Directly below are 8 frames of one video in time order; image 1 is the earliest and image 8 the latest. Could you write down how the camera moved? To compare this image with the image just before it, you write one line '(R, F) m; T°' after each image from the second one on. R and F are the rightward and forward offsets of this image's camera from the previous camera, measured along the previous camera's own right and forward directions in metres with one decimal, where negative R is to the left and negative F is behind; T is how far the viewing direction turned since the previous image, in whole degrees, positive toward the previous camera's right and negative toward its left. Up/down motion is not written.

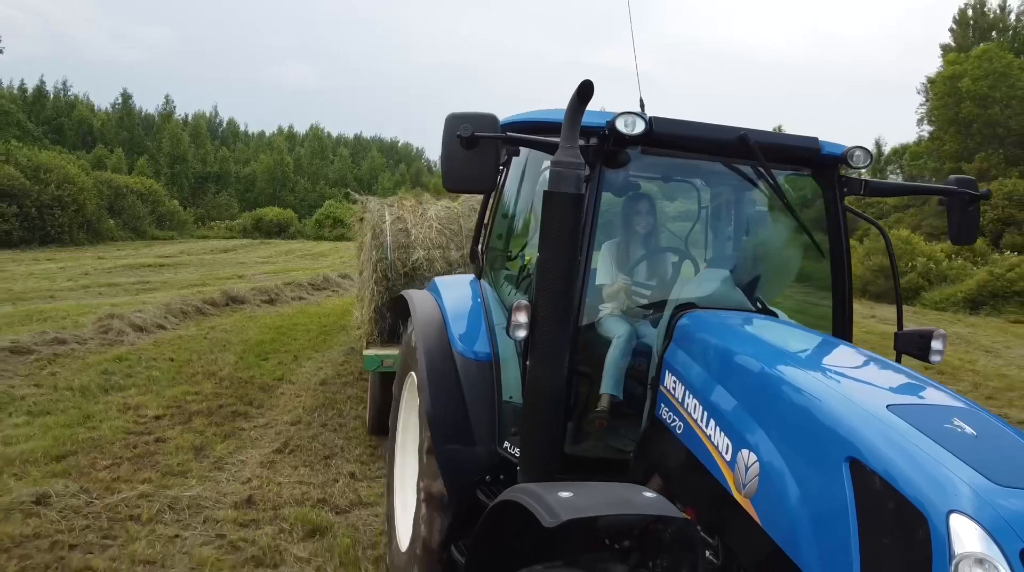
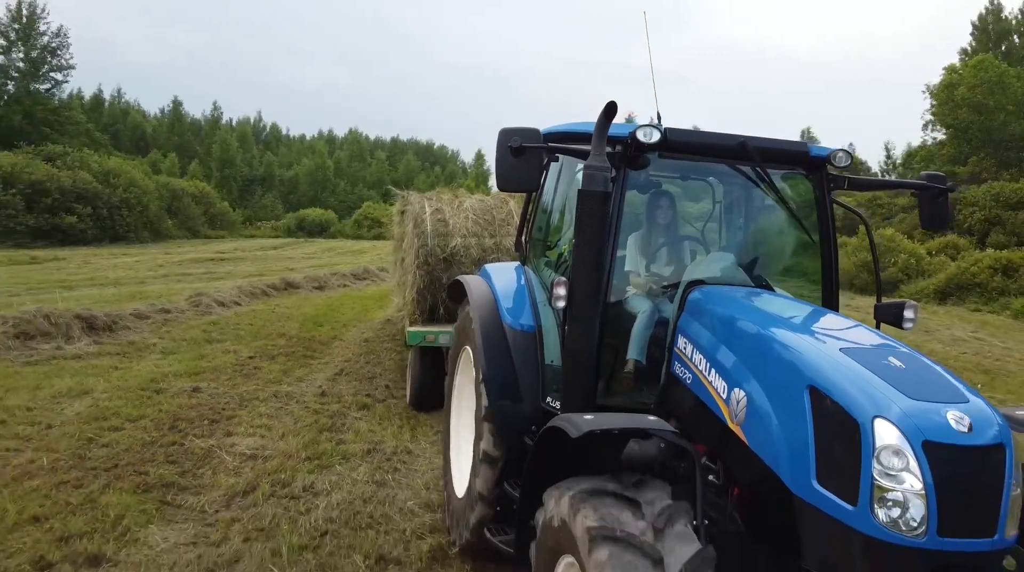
(+0.4, -2.1) m; -3°
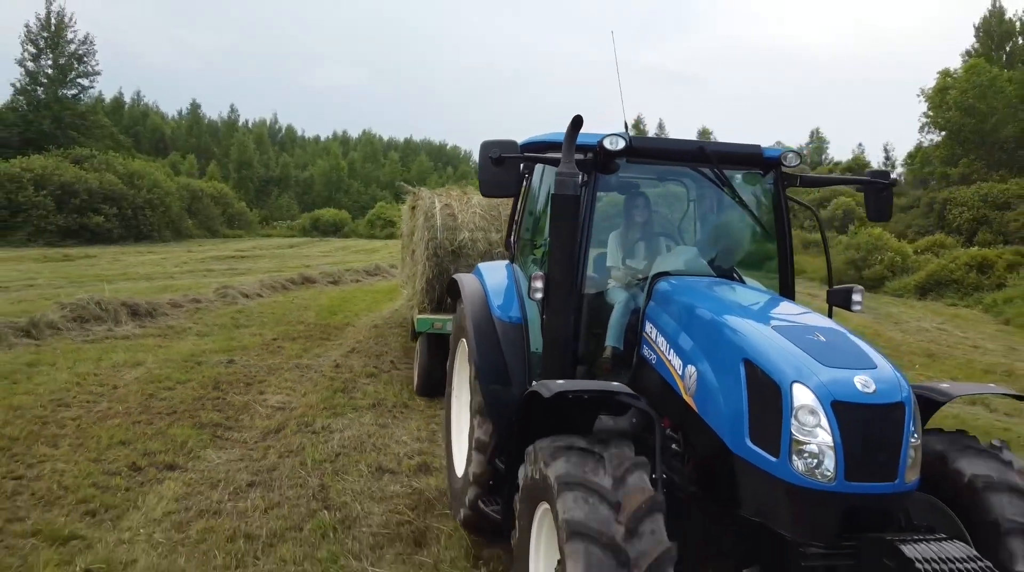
(+0.2, -1.0) m; -1°
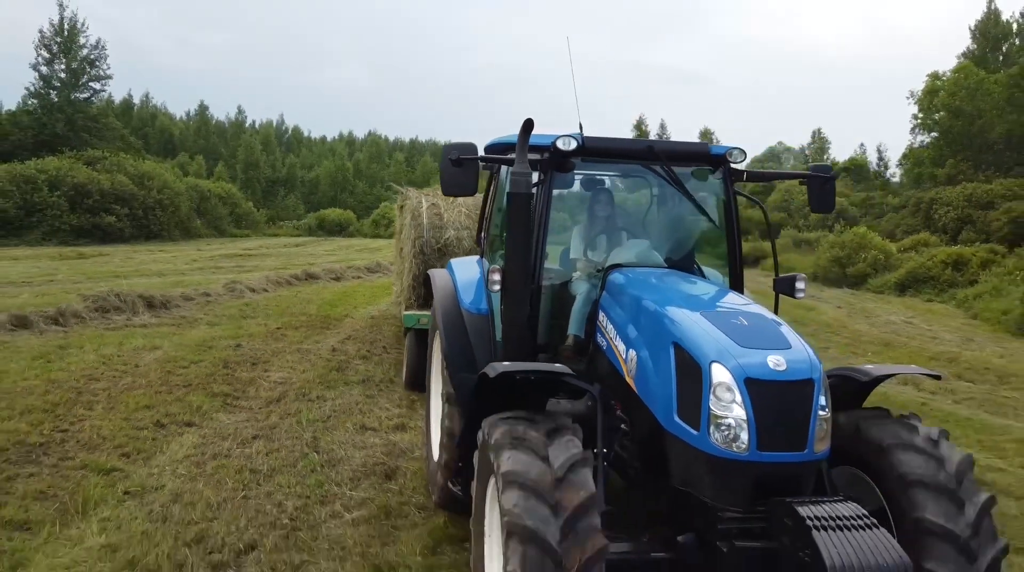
(+0.3, -0.8) m; 0°
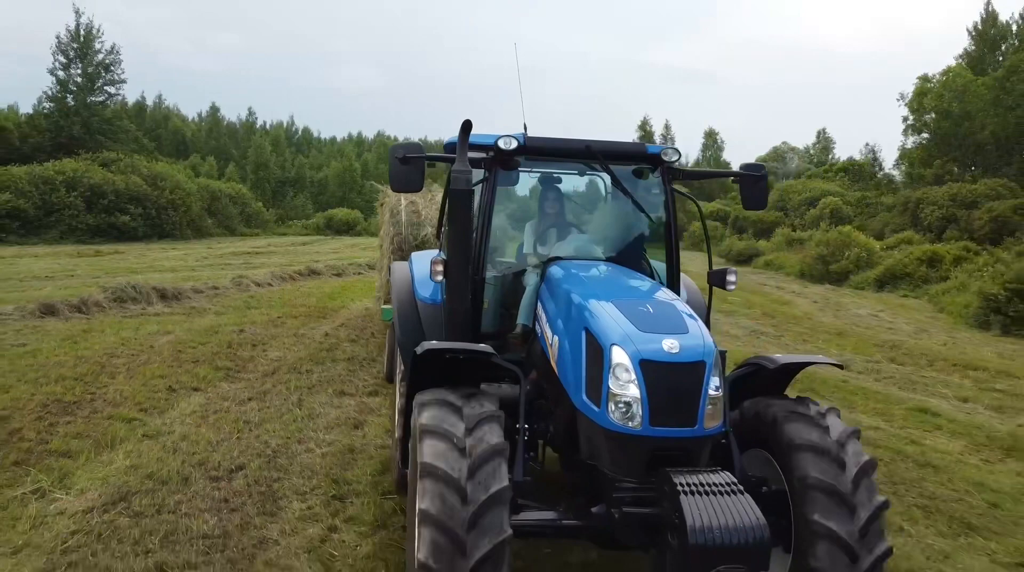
(+0.4, -0.9) m; -1°
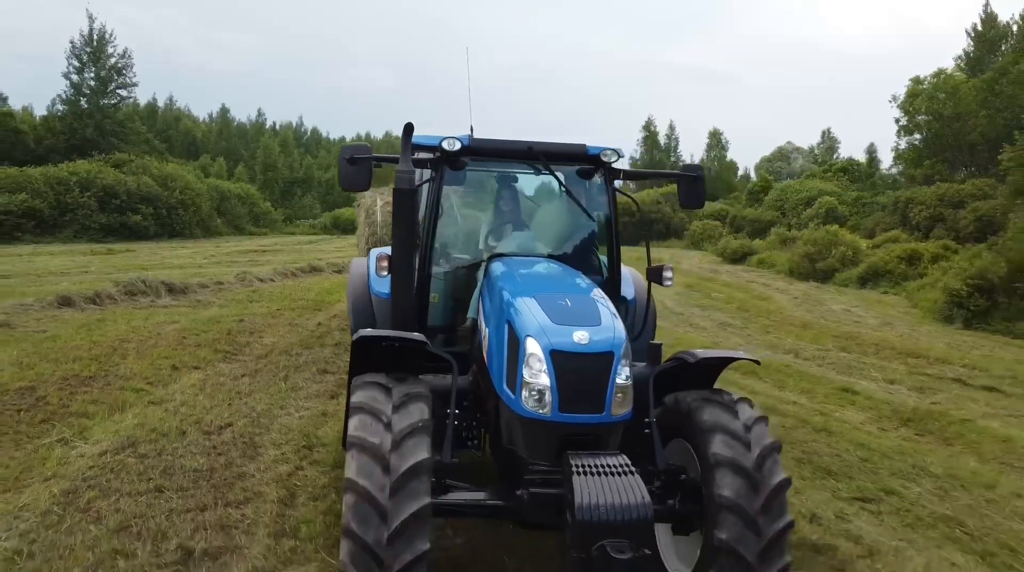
(+0.4, -0.7) m; -1°
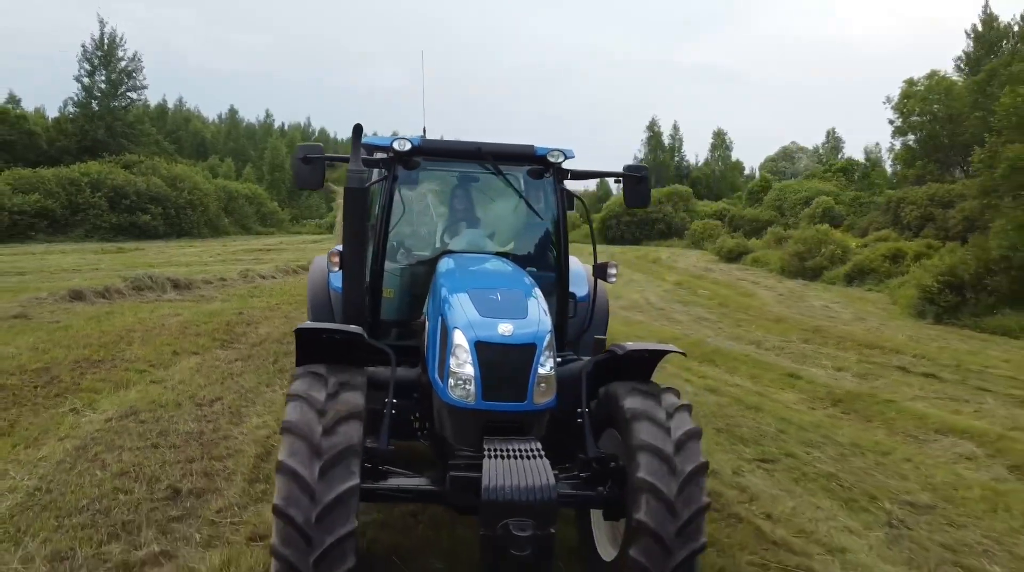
(+0.3, -0.6) m; -1°
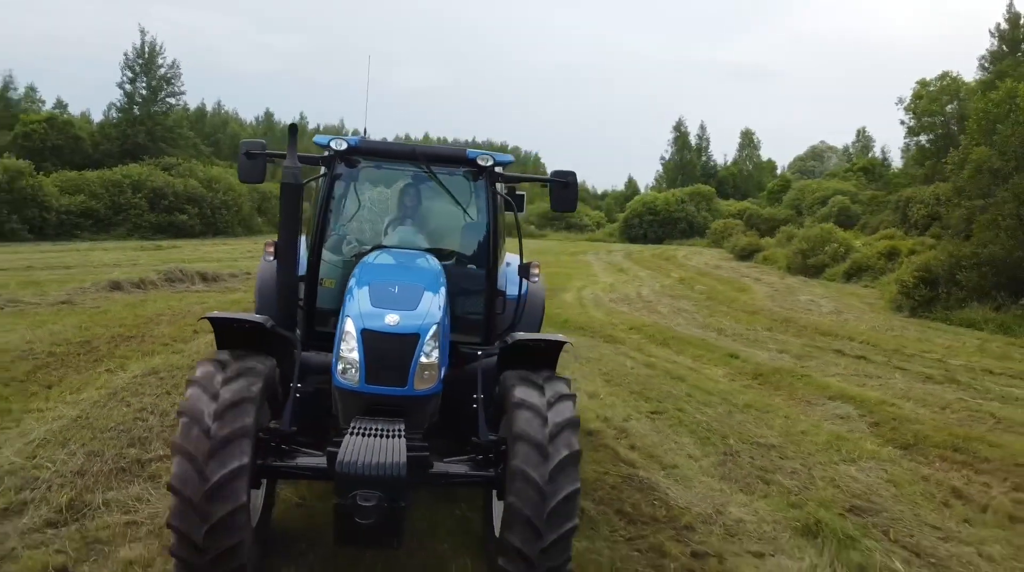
(+0.6, -1.1) m; -2°
